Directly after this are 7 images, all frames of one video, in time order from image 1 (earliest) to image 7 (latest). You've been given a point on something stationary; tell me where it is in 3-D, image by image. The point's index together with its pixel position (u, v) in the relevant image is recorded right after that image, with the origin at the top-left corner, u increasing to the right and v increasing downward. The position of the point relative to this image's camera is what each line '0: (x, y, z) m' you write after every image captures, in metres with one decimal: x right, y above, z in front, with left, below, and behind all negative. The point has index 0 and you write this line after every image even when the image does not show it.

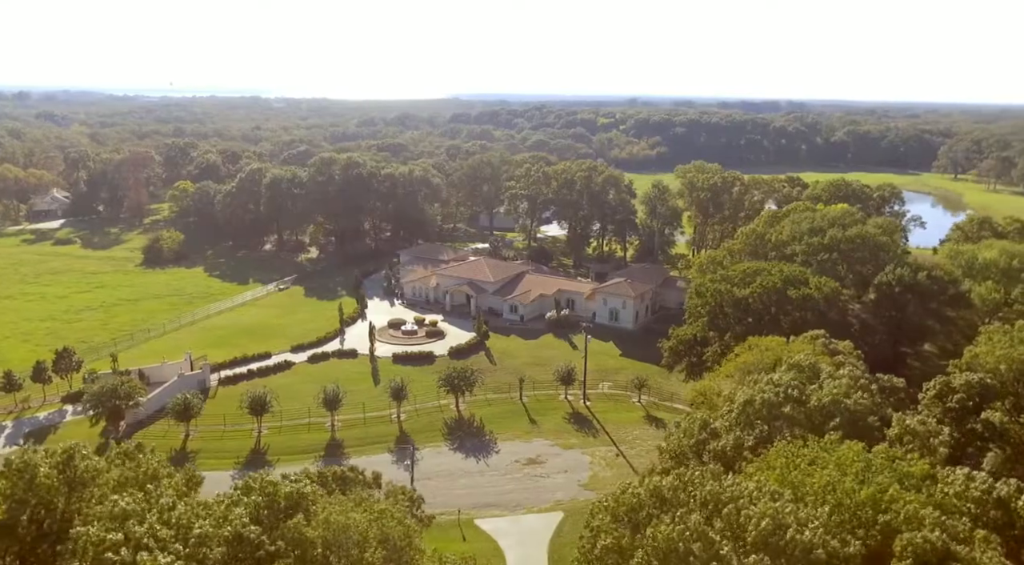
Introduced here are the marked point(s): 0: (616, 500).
0: (+2.7, -5.1, +17.7) m
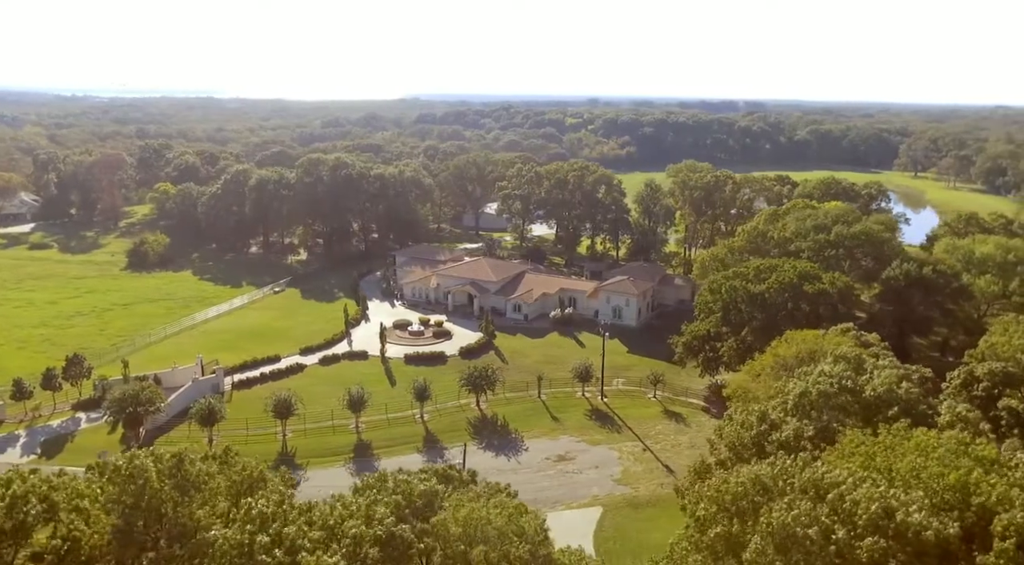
0: (+5.1, -5.0, +18.0) m
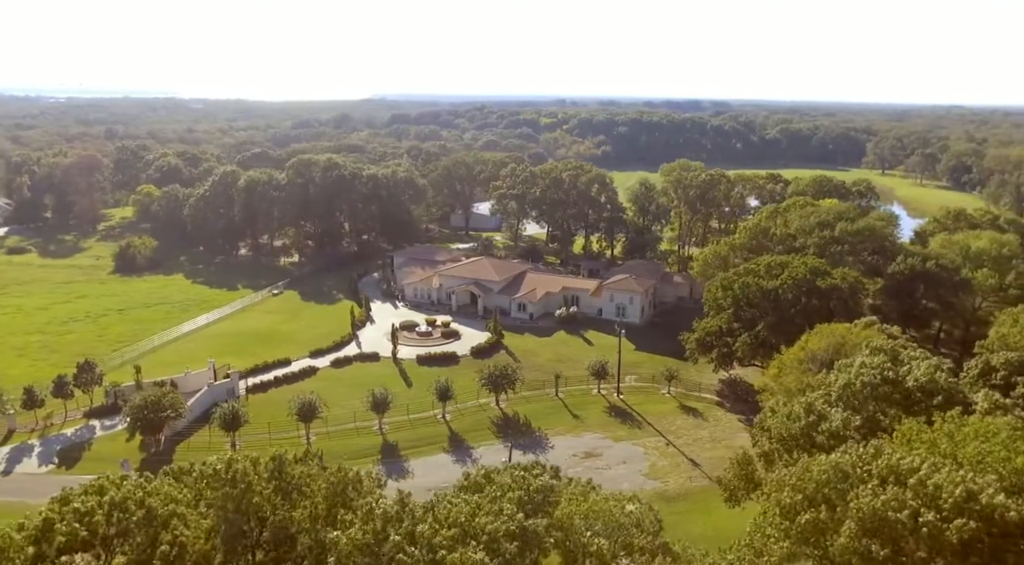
0: (+7.2, -4.9, +18.4) m
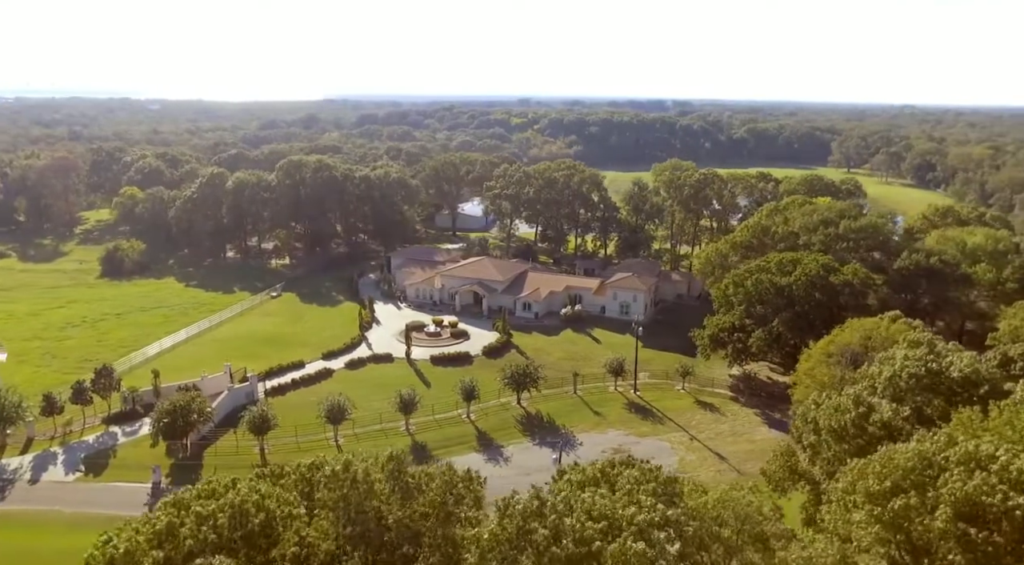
0: (+9.6, -4.7, +19.0) m
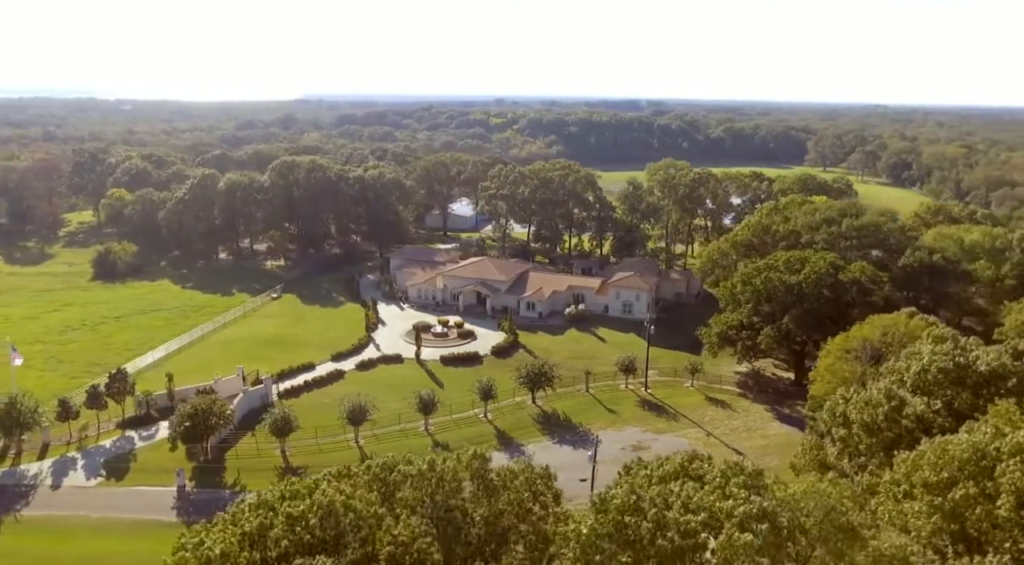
0: (+11.3, -4.6, +19.5) m
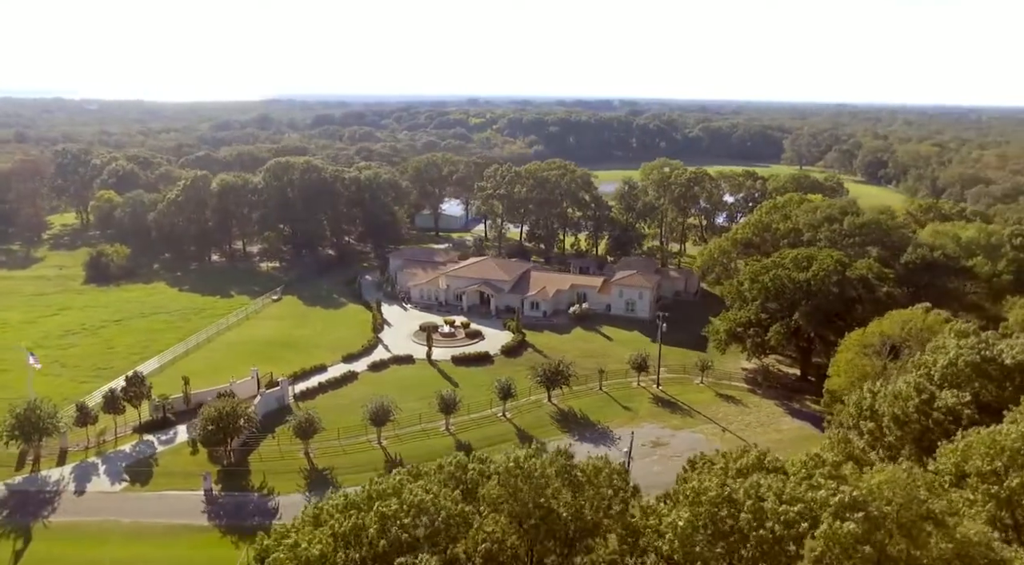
0: (+13.0, -4.5, +20.1) m
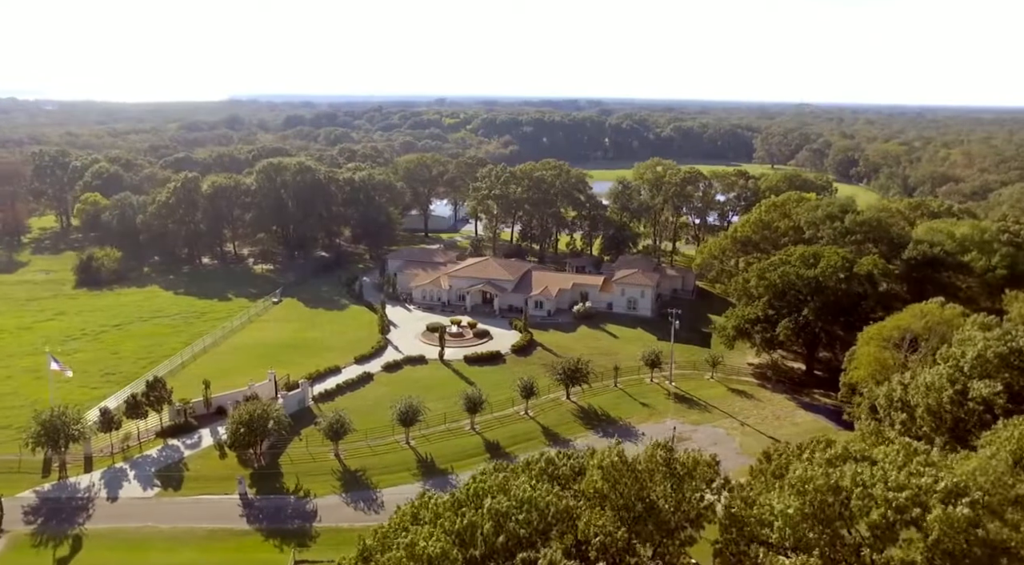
0: (+15.1, -4.3, +21.0) m
